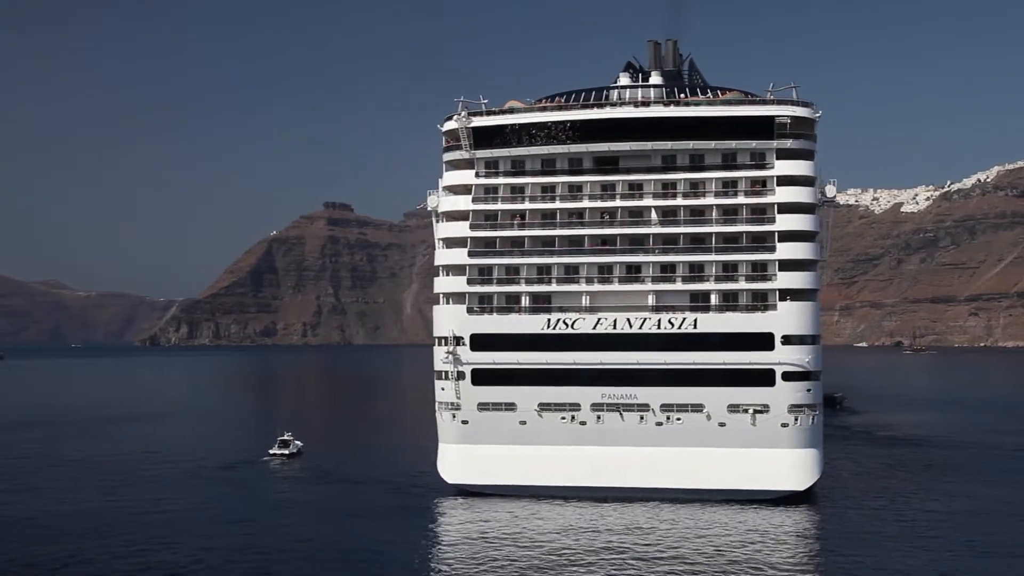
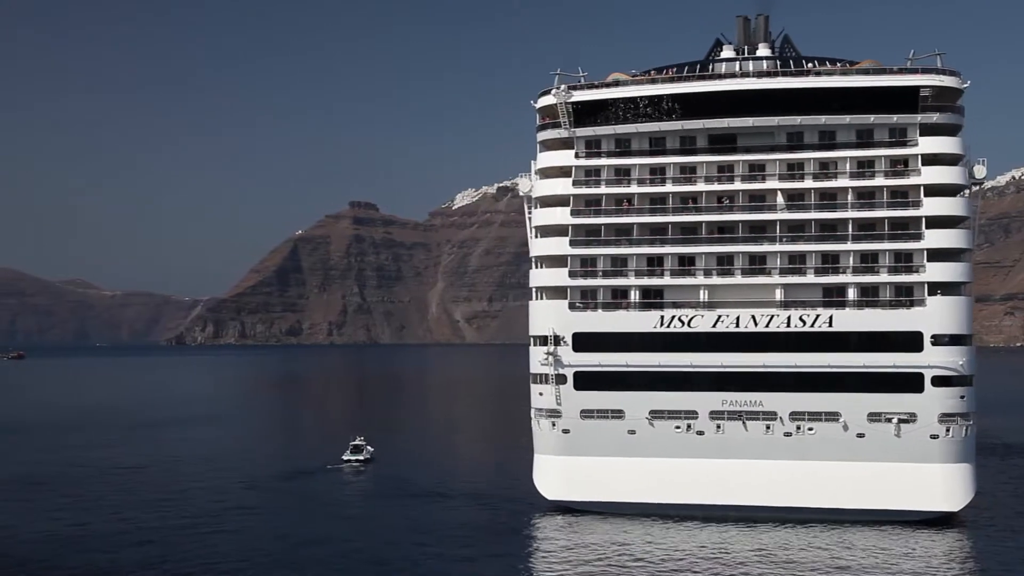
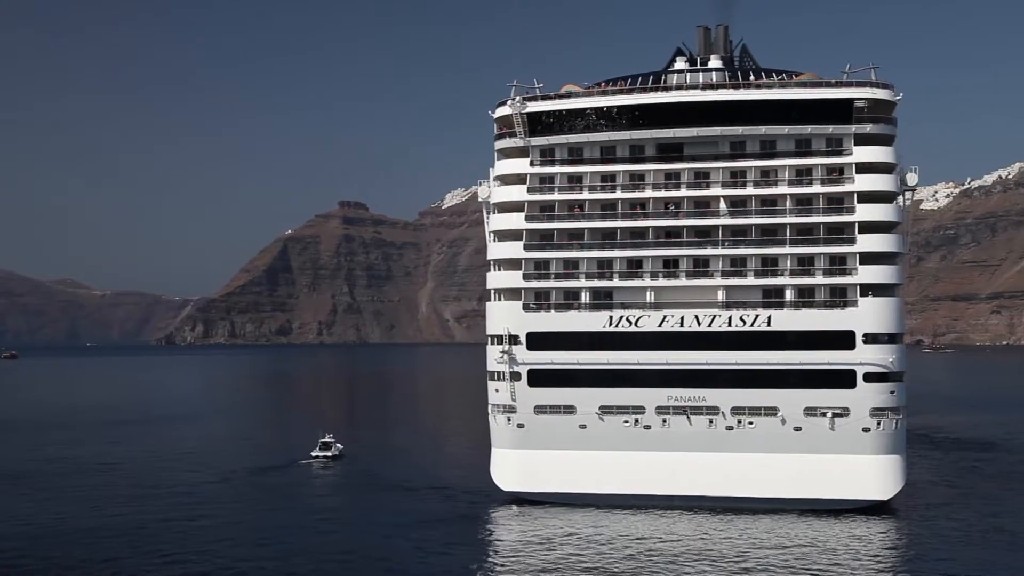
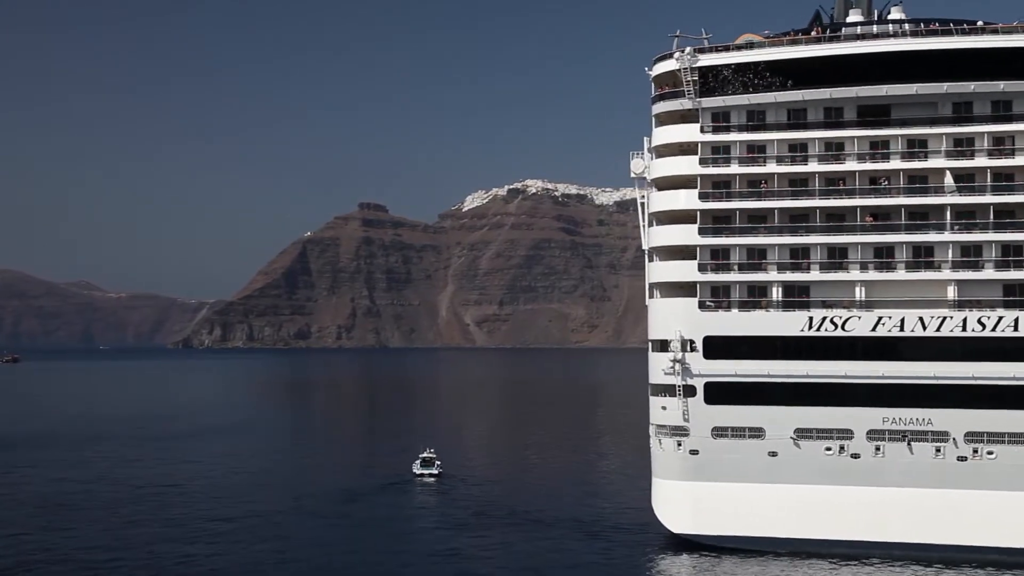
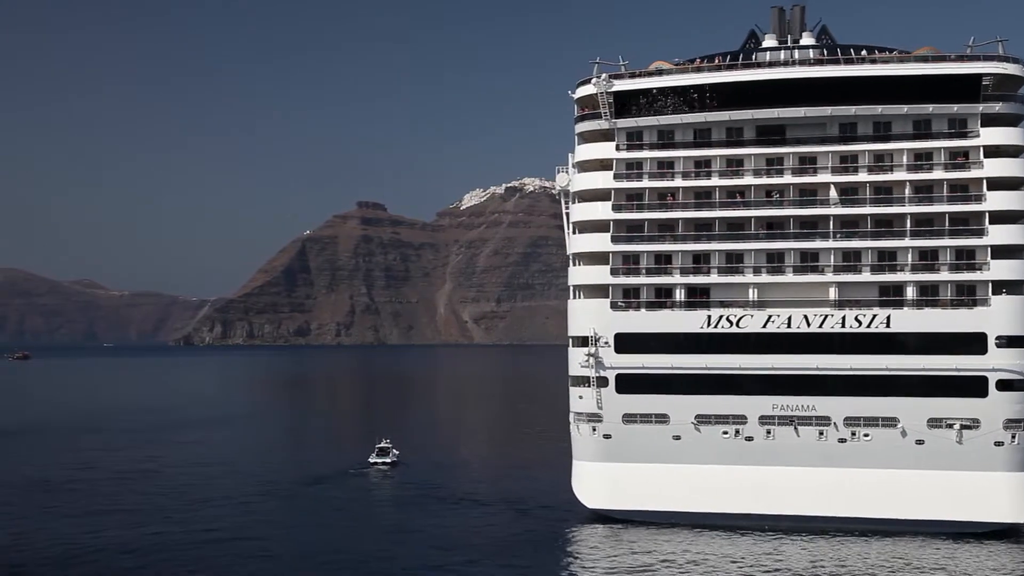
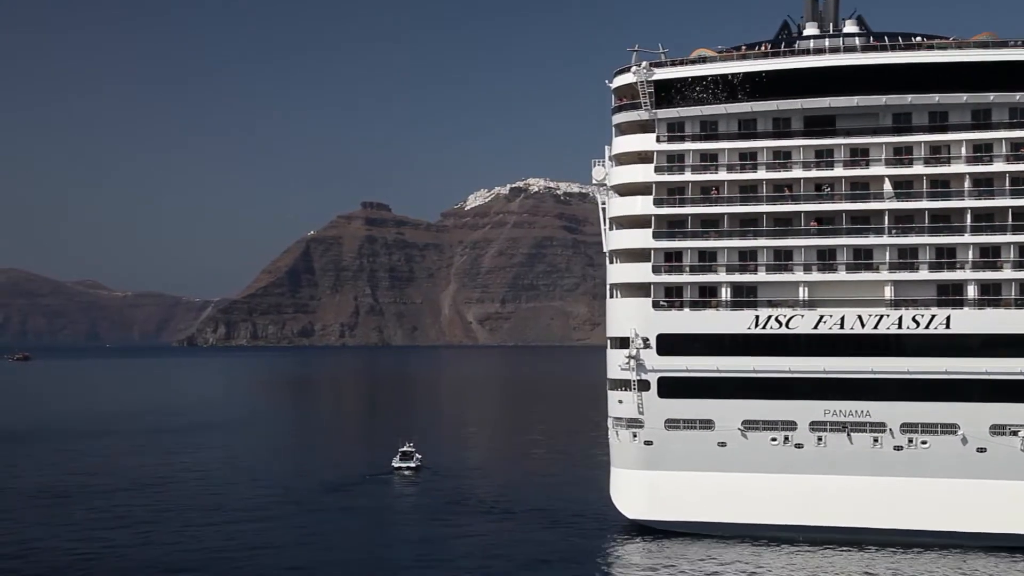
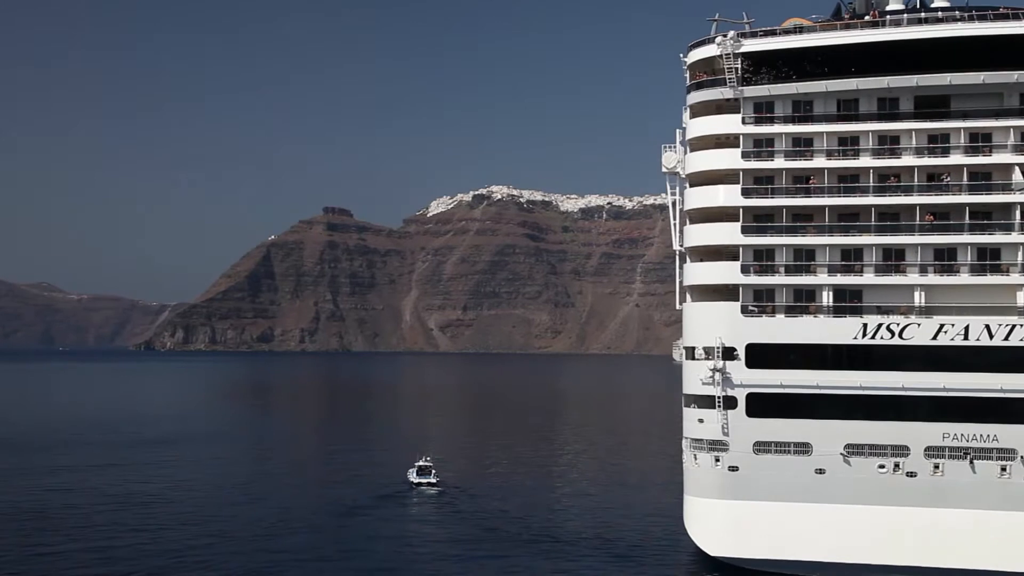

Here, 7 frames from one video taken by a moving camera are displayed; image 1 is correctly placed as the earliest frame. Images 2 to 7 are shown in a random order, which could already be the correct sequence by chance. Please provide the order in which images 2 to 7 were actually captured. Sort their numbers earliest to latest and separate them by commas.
3, 2, 5, 6, 4, 7
